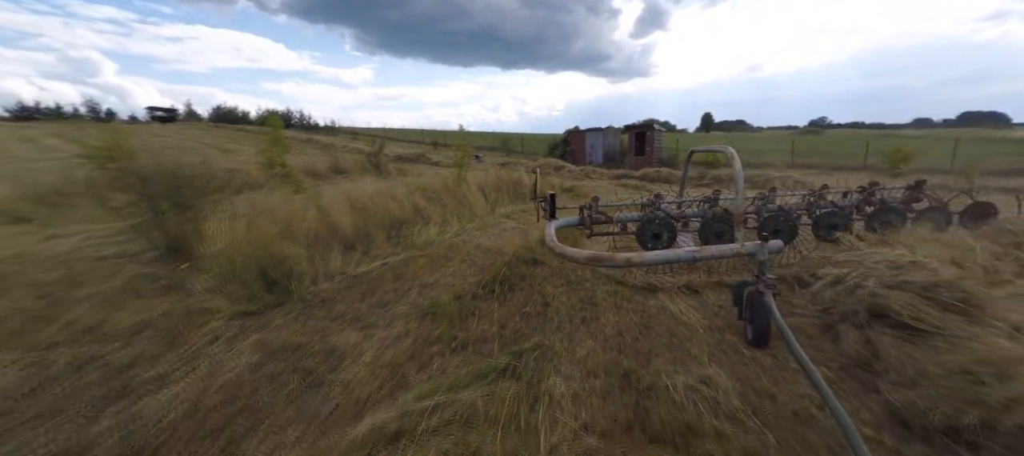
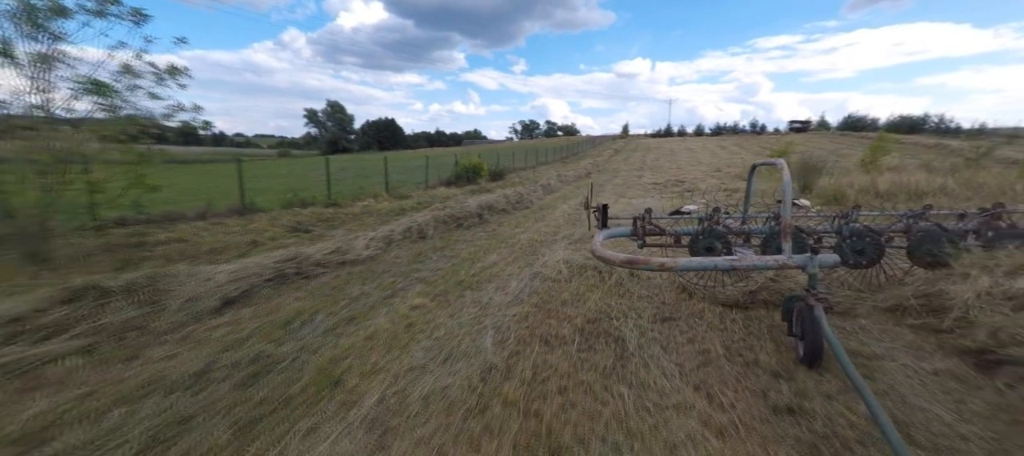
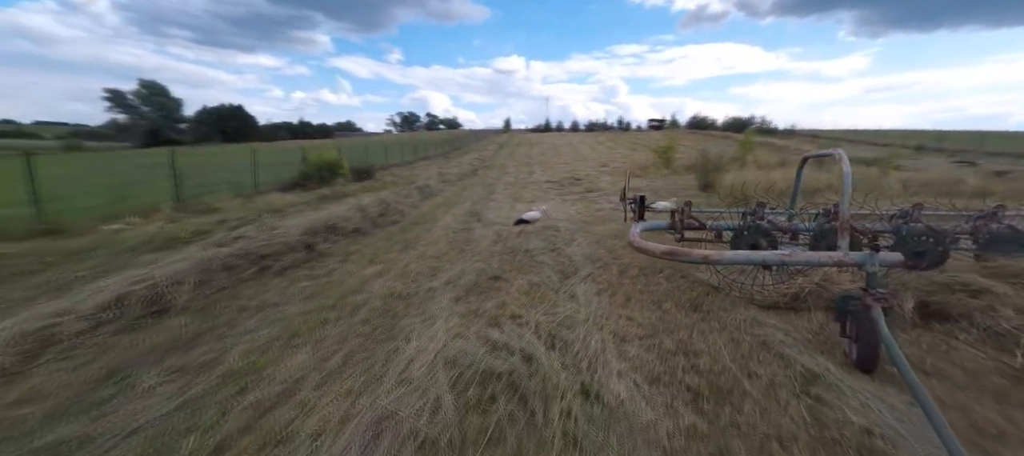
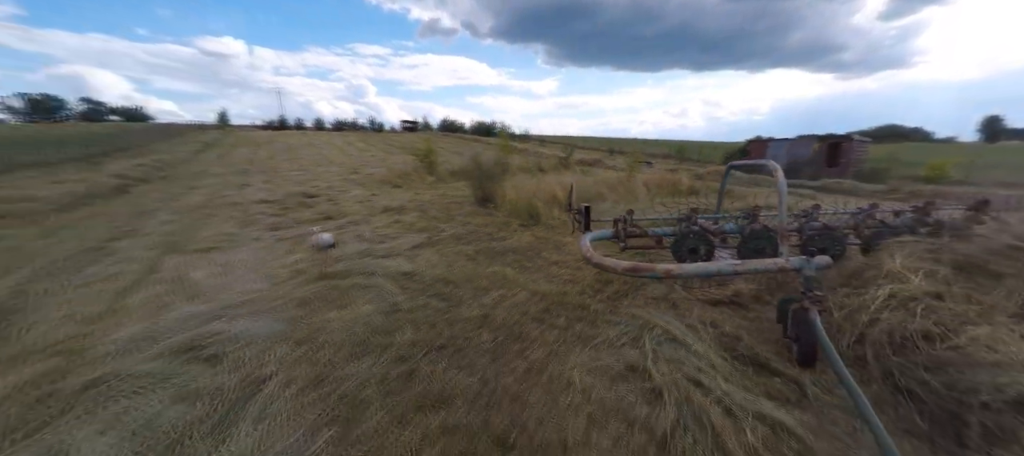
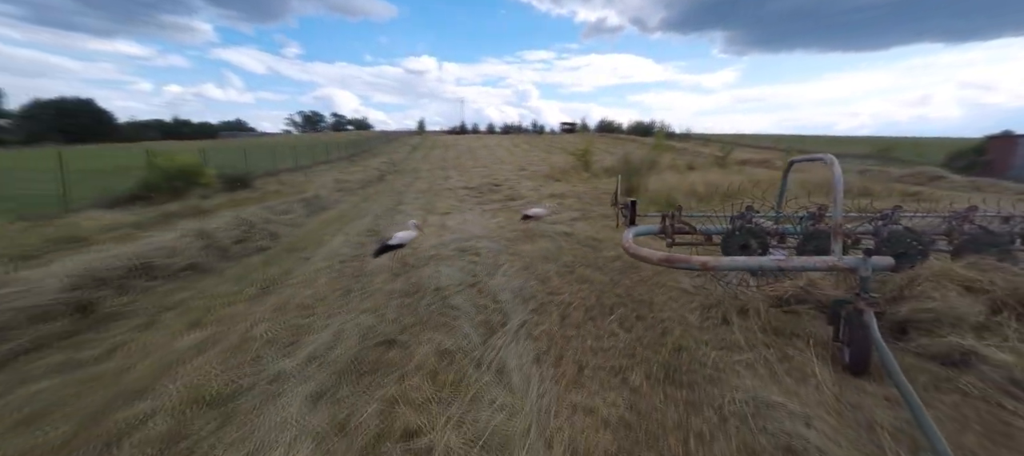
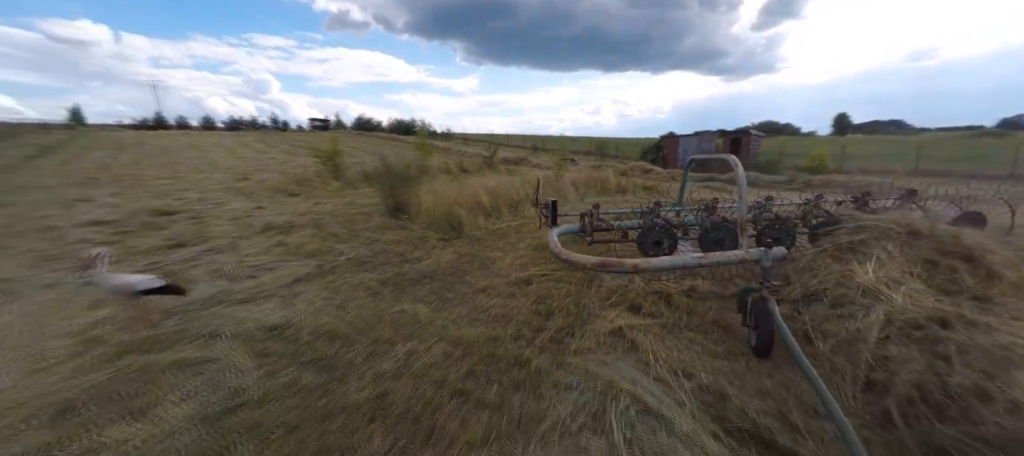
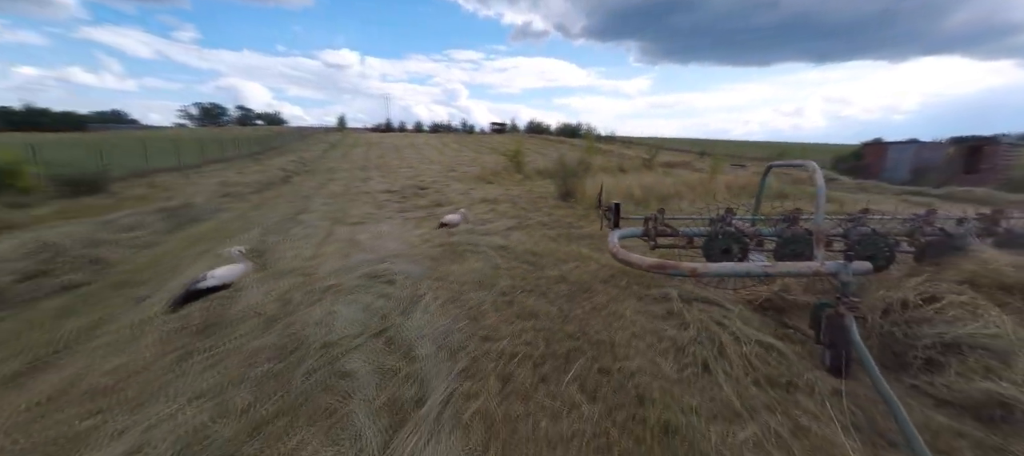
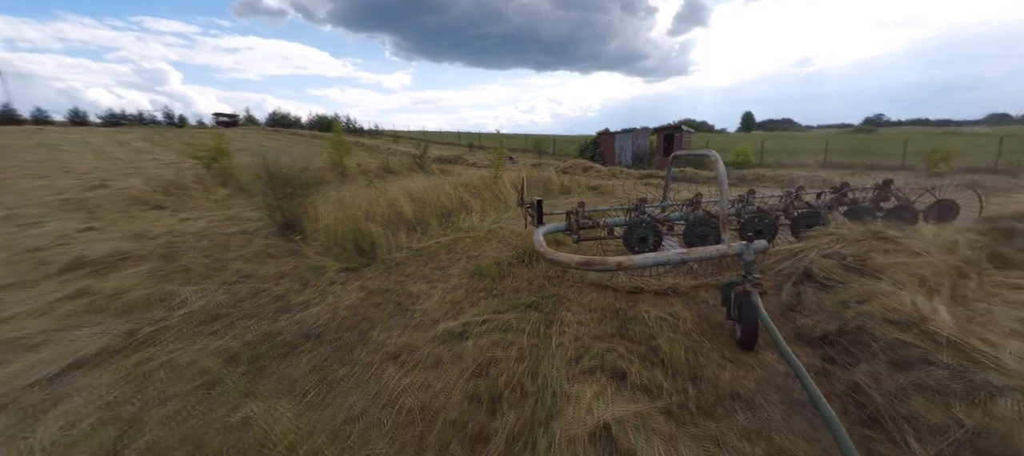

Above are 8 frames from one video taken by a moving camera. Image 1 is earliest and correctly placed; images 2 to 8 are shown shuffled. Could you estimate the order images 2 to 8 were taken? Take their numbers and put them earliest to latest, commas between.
8, 6, 4, 7, 5, 3, 2
